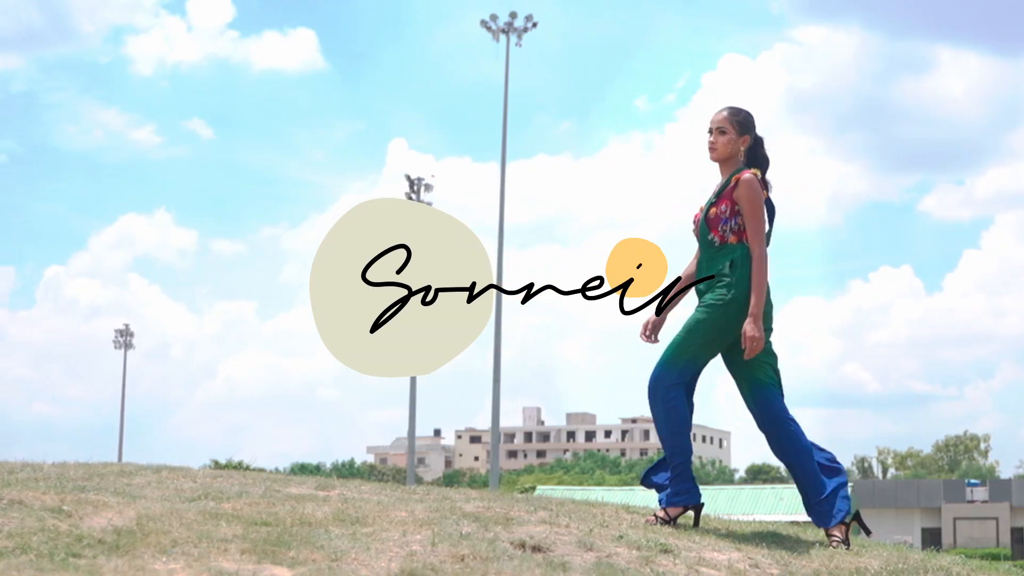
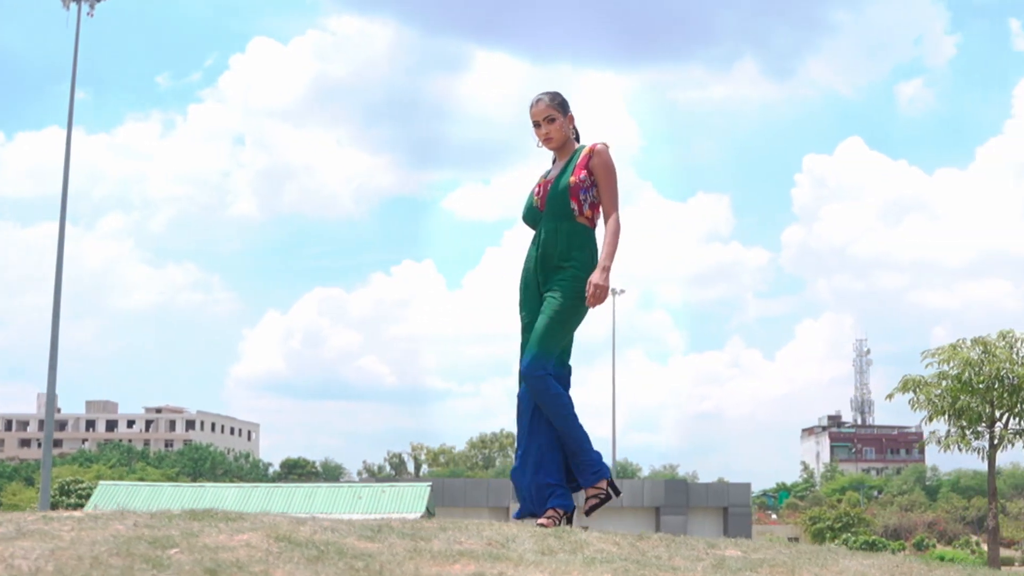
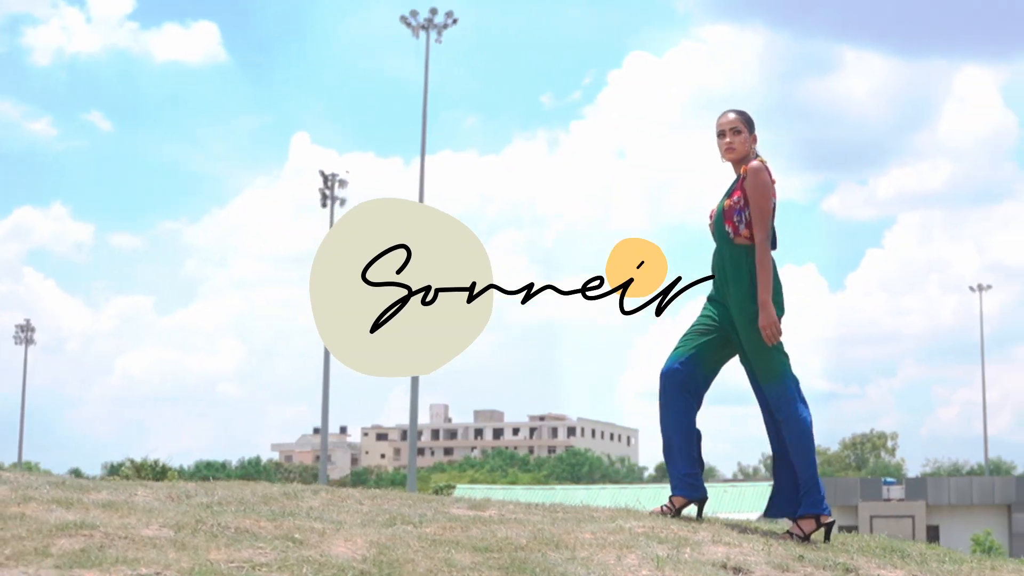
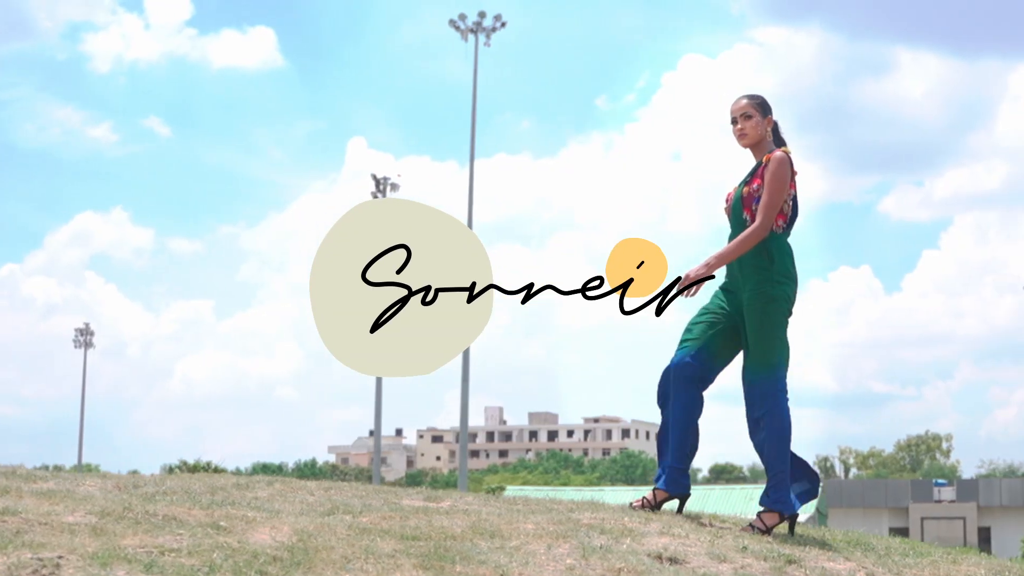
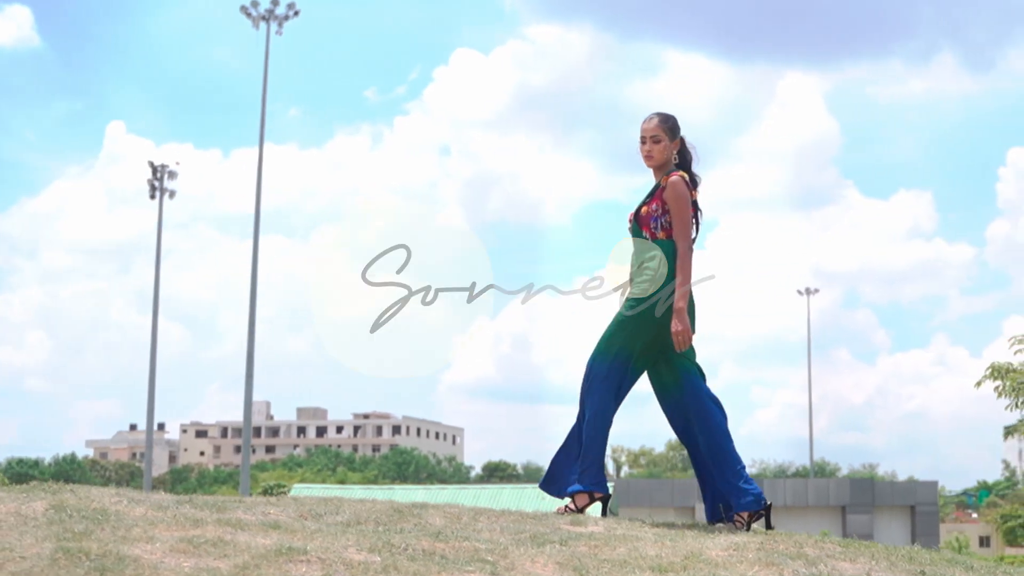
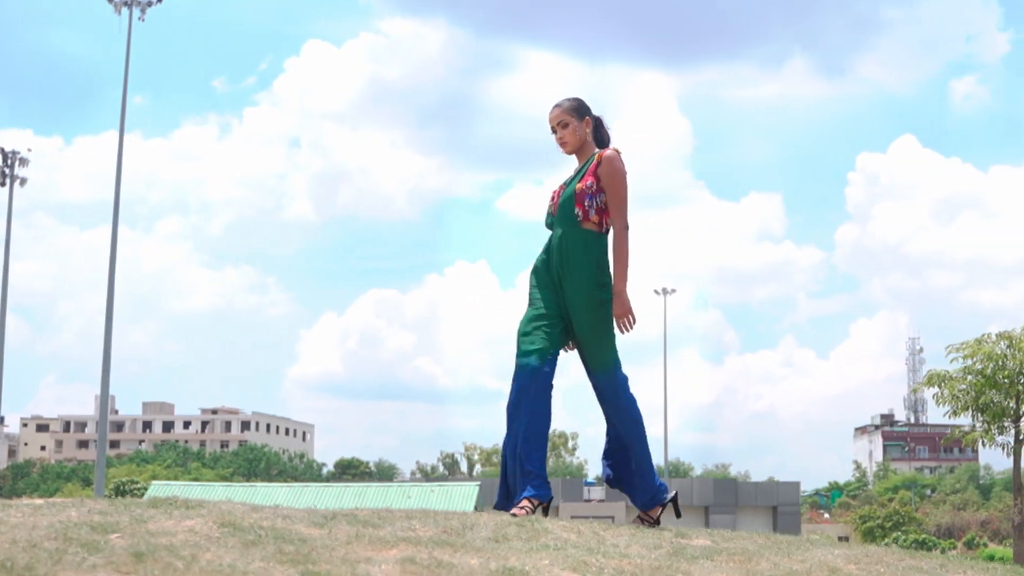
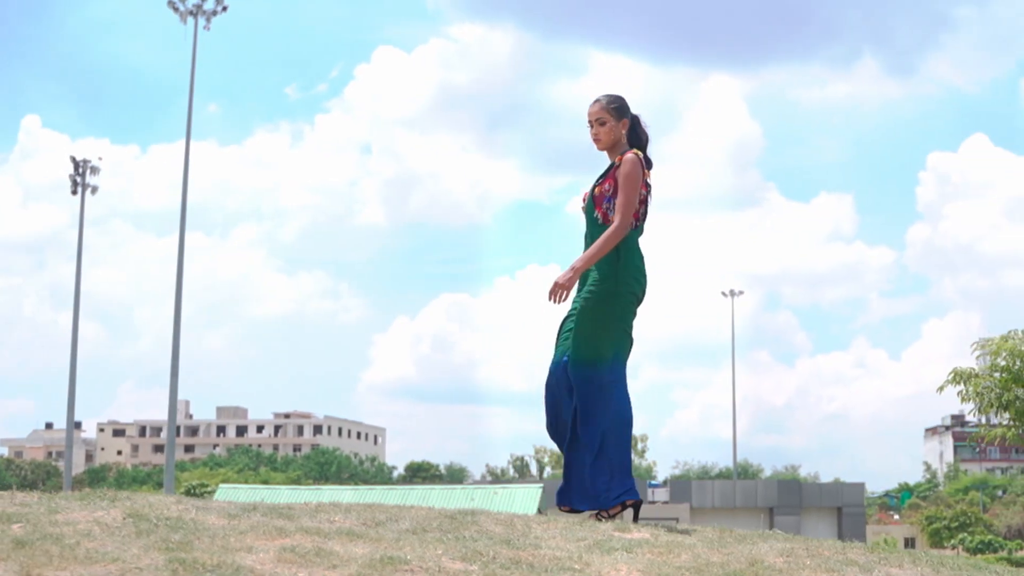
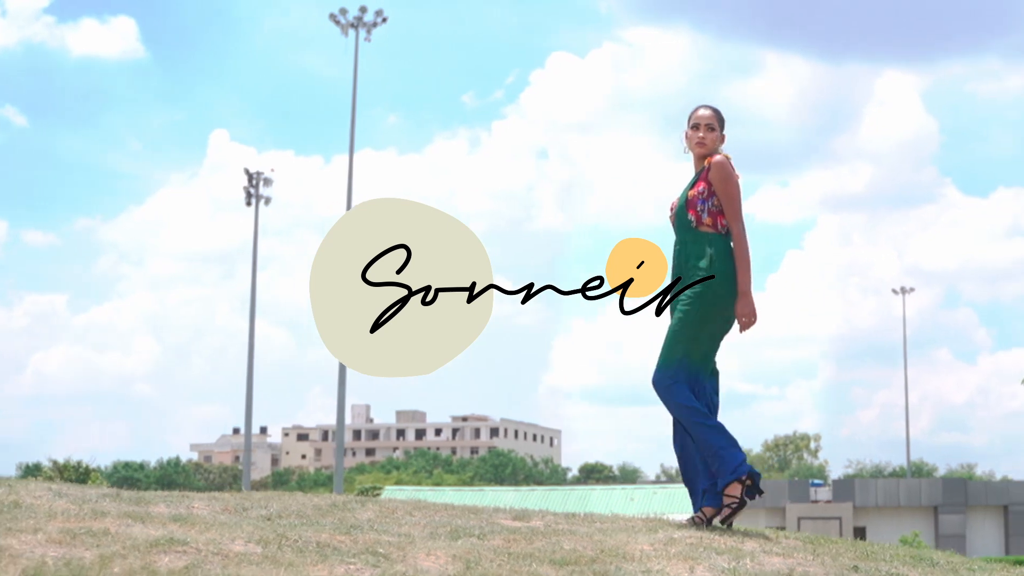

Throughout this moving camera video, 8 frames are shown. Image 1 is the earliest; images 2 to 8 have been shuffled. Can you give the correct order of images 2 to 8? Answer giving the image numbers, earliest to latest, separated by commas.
4, 3, 8, 5, 7, 6, 2
